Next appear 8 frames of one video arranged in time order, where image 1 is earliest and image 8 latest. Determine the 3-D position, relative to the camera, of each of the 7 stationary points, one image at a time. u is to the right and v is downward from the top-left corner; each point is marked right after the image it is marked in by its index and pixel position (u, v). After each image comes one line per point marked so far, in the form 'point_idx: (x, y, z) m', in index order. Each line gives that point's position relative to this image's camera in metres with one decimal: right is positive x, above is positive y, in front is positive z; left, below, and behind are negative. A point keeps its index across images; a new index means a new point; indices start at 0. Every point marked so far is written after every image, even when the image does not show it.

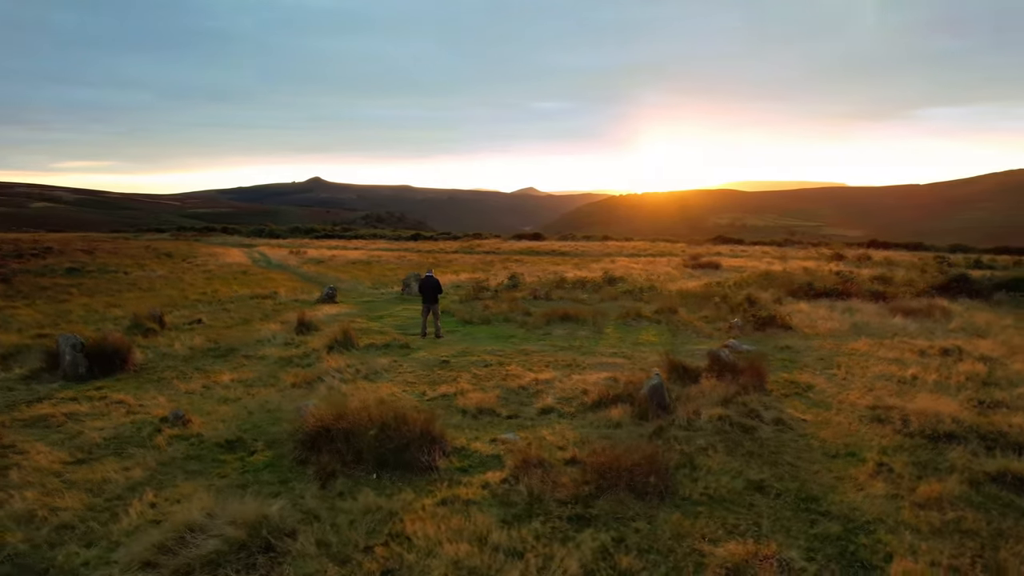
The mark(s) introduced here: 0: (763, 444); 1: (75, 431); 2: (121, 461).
0: (+2.9, -1.7, +7.5) m
1: (-5.1, -1.7, +7.7) m
2: (-4.1, -1.8, +6.8) m
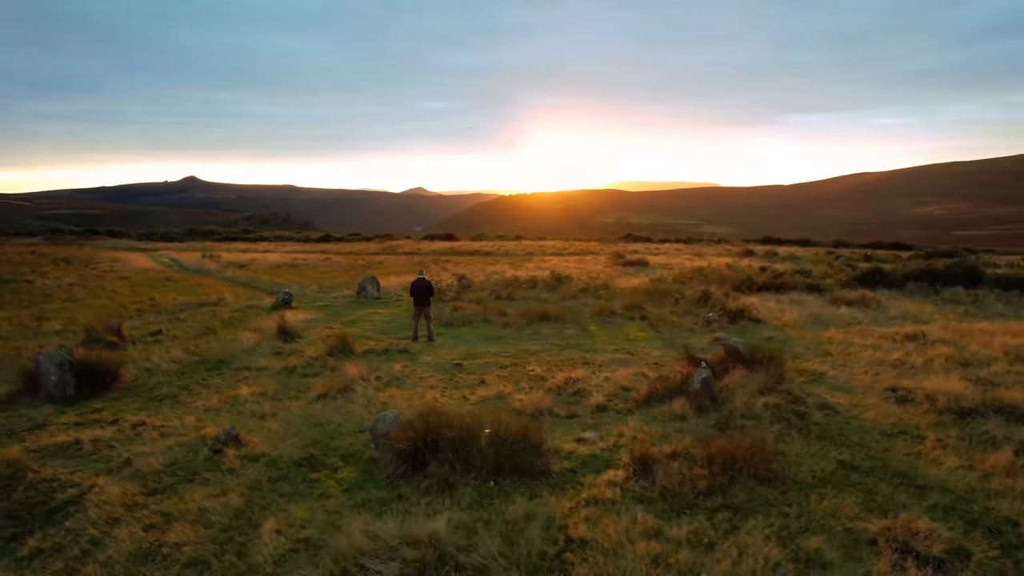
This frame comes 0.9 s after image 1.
0: (+3.8, -1.7, +8.0) m
1: (-4.1, -1.8, +6.9) m
2: (-2.9, -1.9, +6.2) m
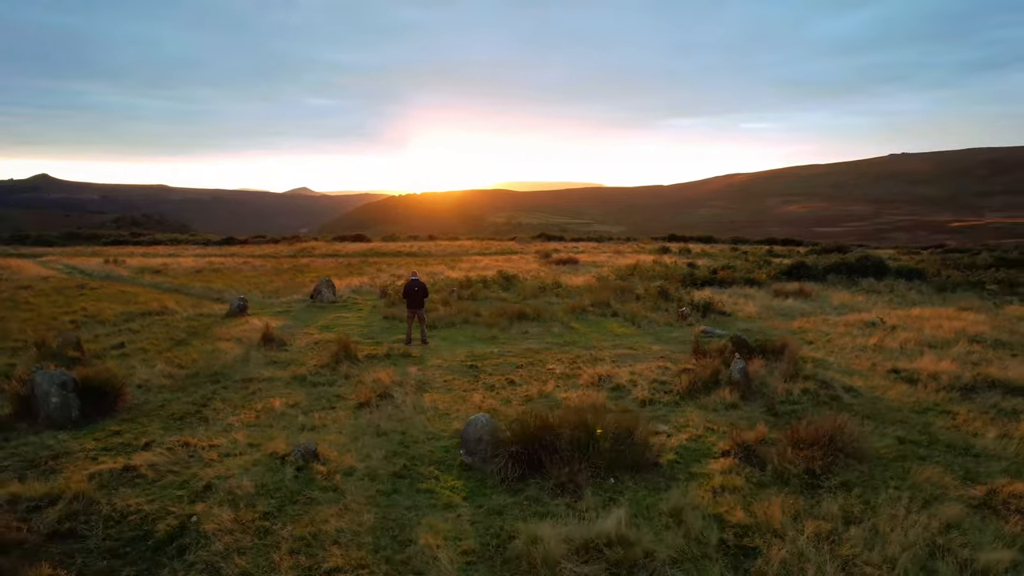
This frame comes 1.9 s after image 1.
0: (+4.7, -1.6, +8.7) m
1: (-3.0, -1.9, +6.3) m
2: (-1.7, -2.0, +5.8) m
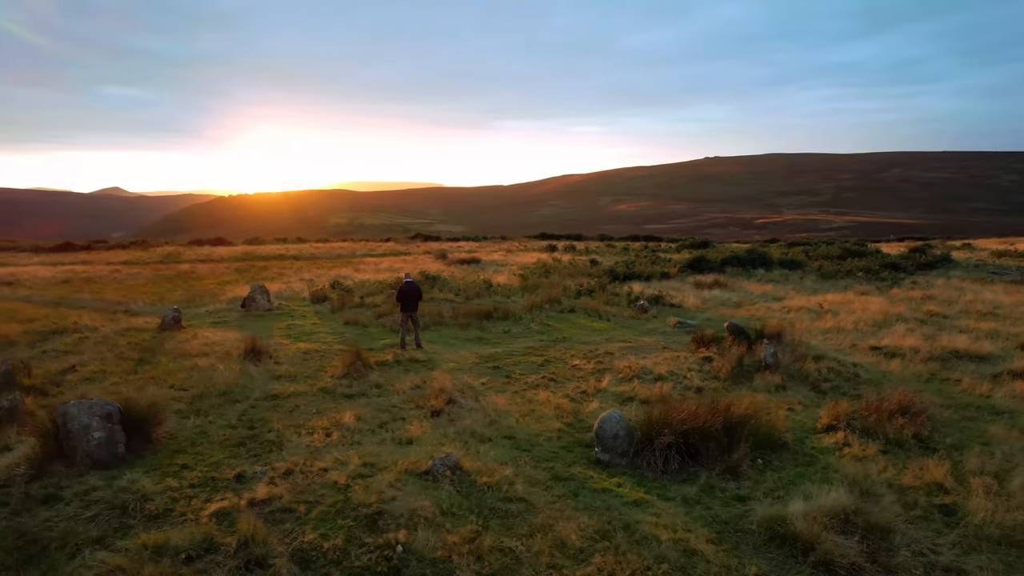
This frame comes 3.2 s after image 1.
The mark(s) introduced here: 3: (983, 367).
0: (+5.6, -1.4, +9.9) m
1: (-1.3, -2.0, +5.8) m
2: (+0.1, -2.0, +5.6) m
3: (+7.7, -1.3, +10.7) m
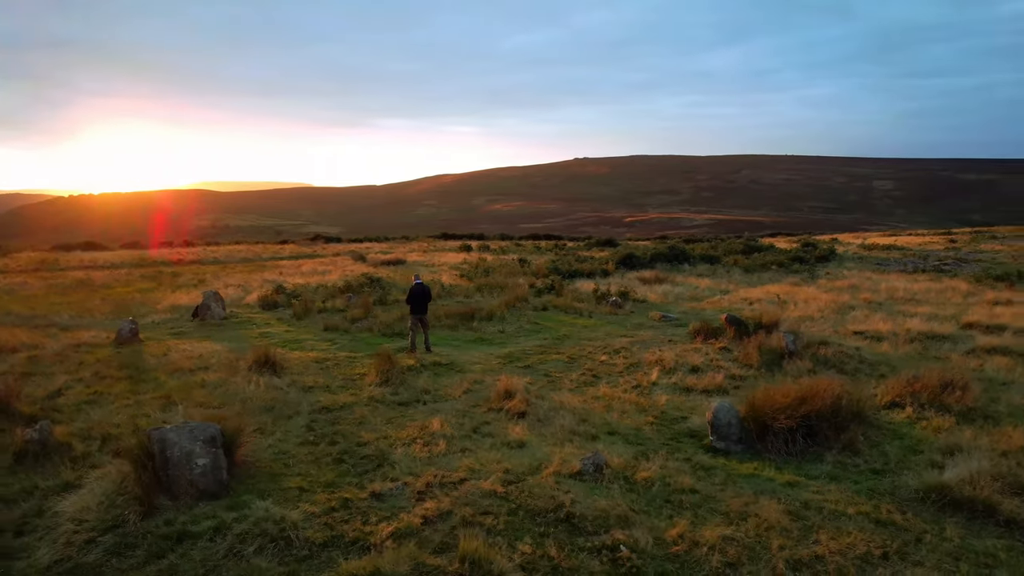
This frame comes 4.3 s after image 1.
0: (+6.4, -1.2, +11.0) m
1: (+0.4, -2.0, +5.7) m
2: (+1.8, -1.9, +5.7) m
3: (+8.2, -1.1, +12.1) m
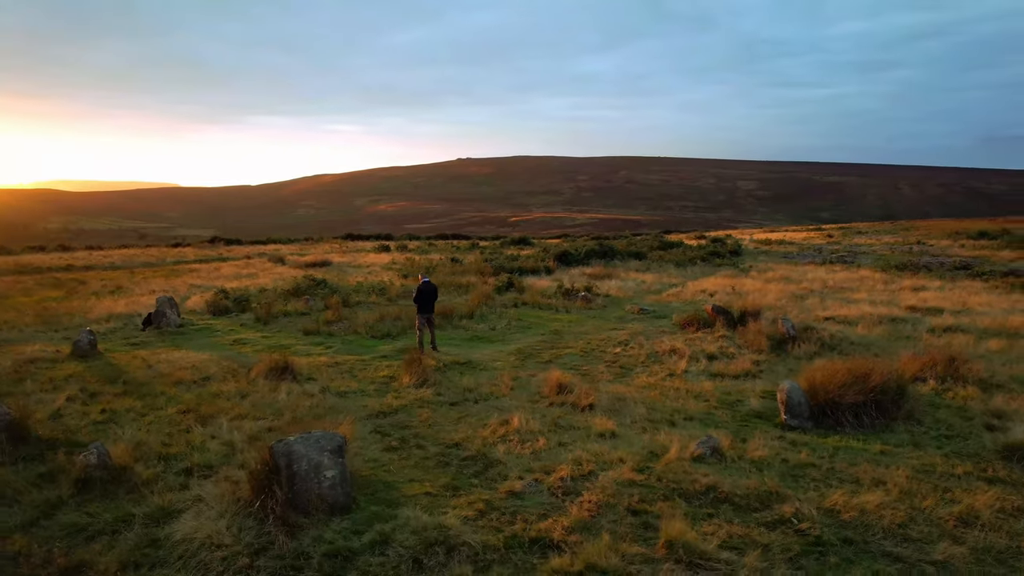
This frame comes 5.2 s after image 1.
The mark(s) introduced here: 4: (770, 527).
0: (+6.7, -1.0, +12.1) m
1: (+1.8, -1.9, +5.8) m
2: (+3.2, -1.8, +6.2) m
3: (+8.4, -0.8, +13.6) m
4: (+2.1, -1.9, +5.3) m
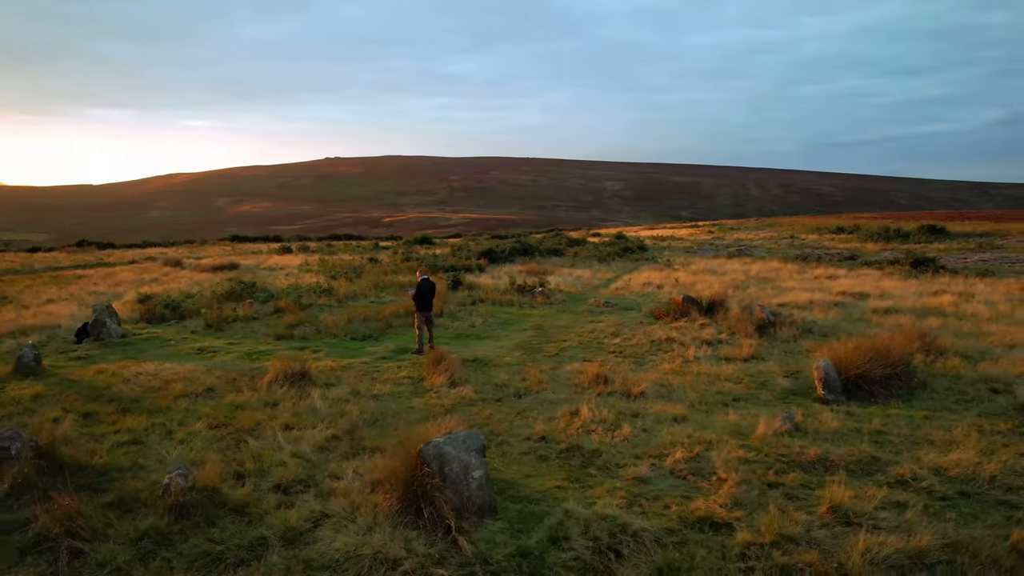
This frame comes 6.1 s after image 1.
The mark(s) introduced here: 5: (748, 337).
0: (+6.7, -0.7, +13.4) m
1: (+3.0, -1.7, +6.3) m
2: (+4.3, -1.6, +6.8) m
3: (+8.0, -0.5, +15.1) m
4: (+3.4, -1.8, +5.8) m
5: (+4.4, -0.9, +12.1) m
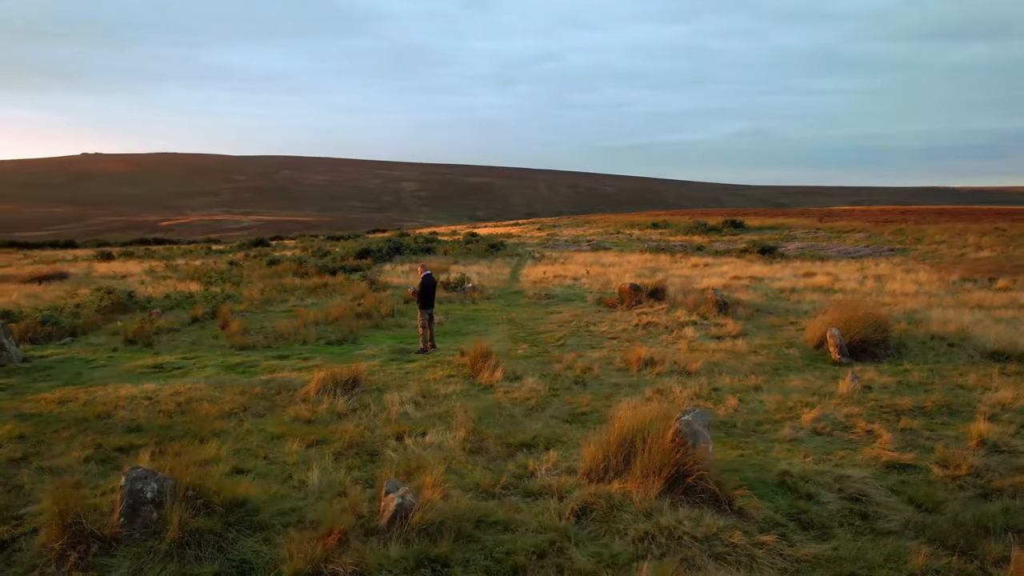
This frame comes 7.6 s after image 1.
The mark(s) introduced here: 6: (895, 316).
0: (+6.0, -0.3, +15.3) m
1: (+4.7, -1.4, +7.4) m
2: (+5.8, -1.3, +8.3) m
3: (+6.7, 0.0, +17.3) m
4: (+5.2, -1.5, +7.1) m
5: (+4.2, -0.6, +13.4) m
6: (+7.6, -0.5, +12.8) m
